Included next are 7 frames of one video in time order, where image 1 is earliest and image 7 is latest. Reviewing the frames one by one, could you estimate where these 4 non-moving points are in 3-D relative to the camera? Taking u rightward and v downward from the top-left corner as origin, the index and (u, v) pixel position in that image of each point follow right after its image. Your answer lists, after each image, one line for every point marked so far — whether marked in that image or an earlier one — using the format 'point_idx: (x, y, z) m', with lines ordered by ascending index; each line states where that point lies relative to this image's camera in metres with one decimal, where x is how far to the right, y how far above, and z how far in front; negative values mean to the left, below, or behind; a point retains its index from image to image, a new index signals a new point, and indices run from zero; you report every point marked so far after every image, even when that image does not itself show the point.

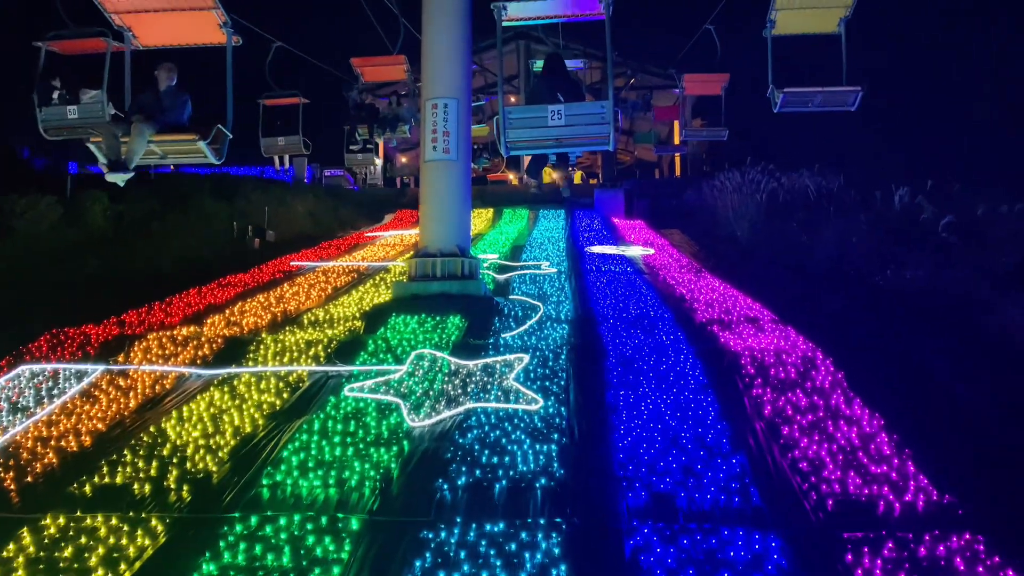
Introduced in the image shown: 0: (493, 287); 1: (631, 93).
0: (-0.2, 0.0, +6.7) m
1: (+2.4, +3.9, +15.9) m
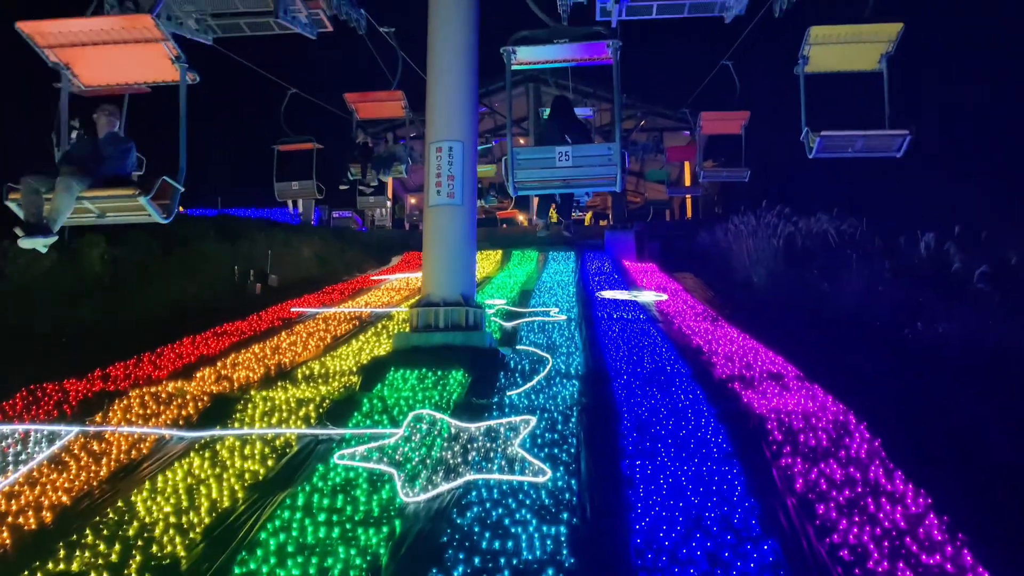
0: (-0.1, -0.4, +6.4) m
1: (+2.5, +3.0, +15.7) m
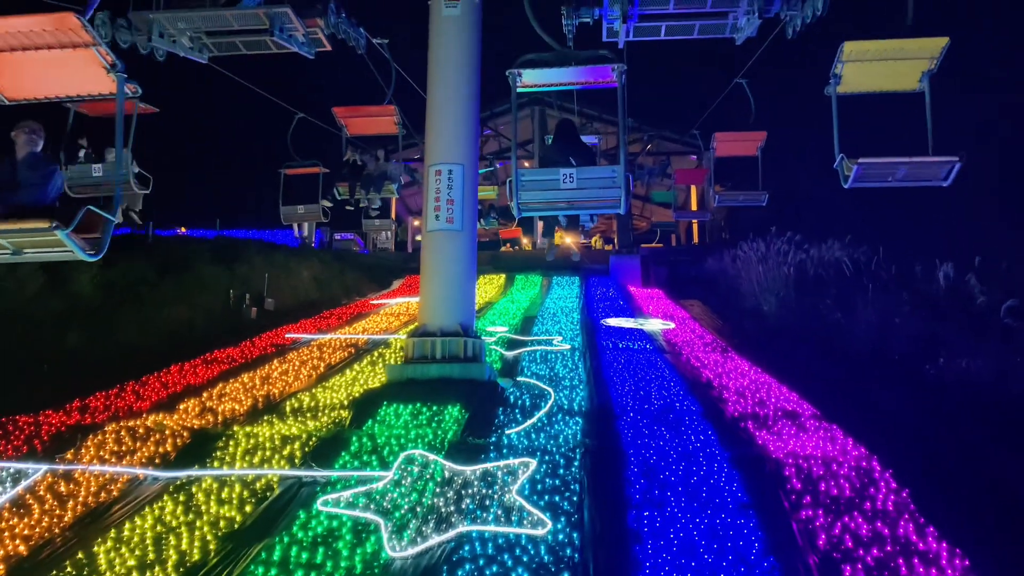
0: (-0.1, -0.6, +6.1) m
1: (+2.6, +2.5, +15.6) m
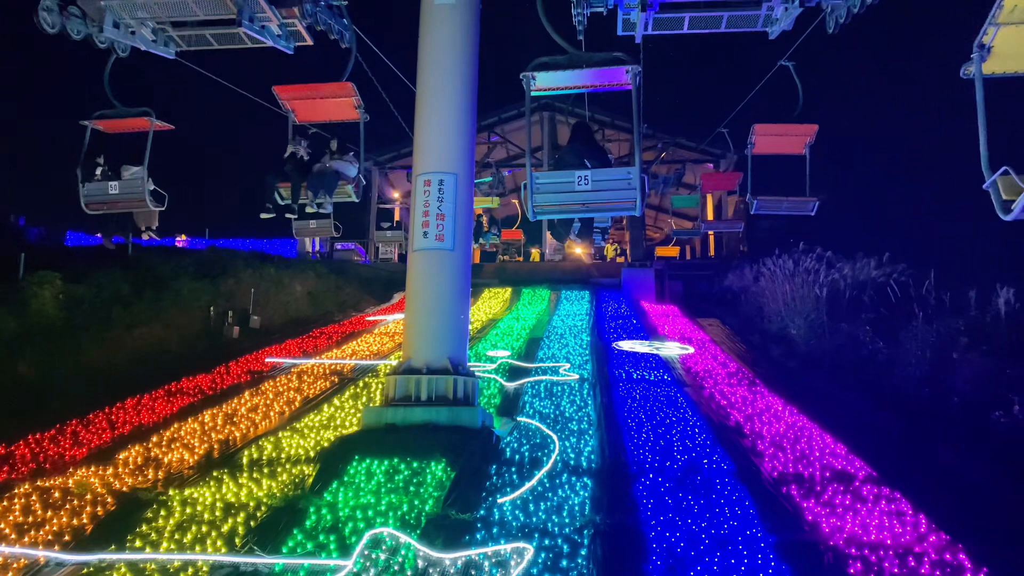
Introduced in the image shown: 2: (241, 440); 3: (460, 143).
0: (-0.1, -0.8, +5.4) m
1: (+2.8, +2.2, +14.8) m
2: (-1.5, -0.8, +4.4) m
3: (-0.3, +0.8, +4.6) m
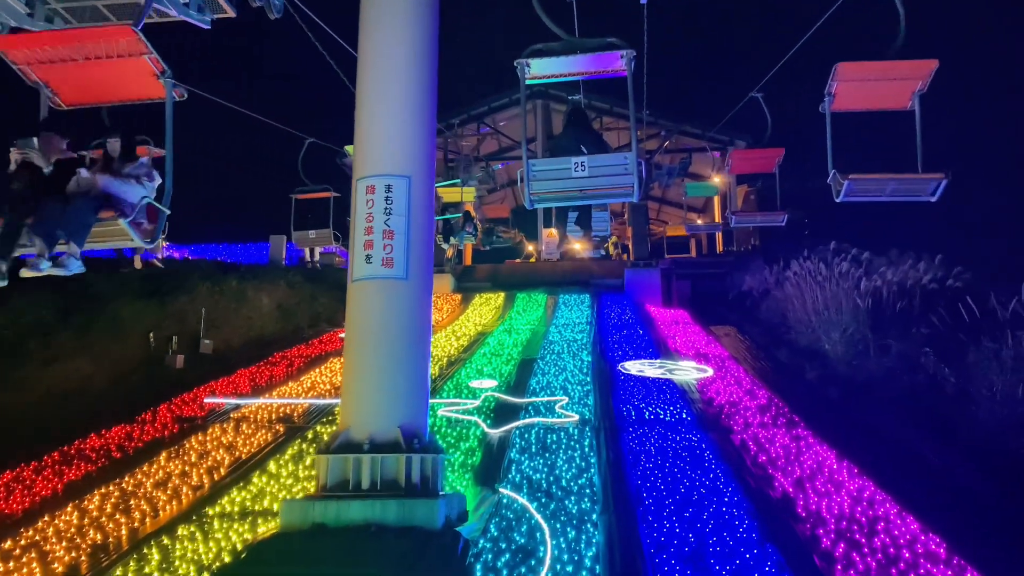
0: (-0.2, -0.9, +4.3) m
1: (+2.6, +2.3, +13.7) m
2: (-1.6, -1.0, +3.3) m
3: (-0.4, +0.6, +3.5) m
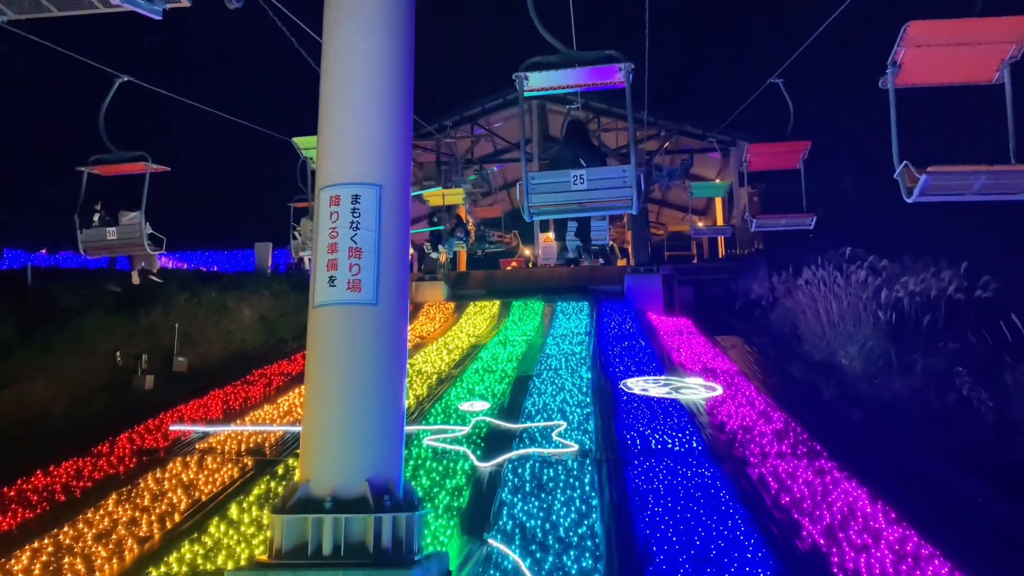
0: (-0.2, -1.0, +3.8) m
1: (+2.5, +2.2, +13.2) m
2: (-1.6, -1.1, +2.8) m
3: (-0.5, +0.5, +3.0) m
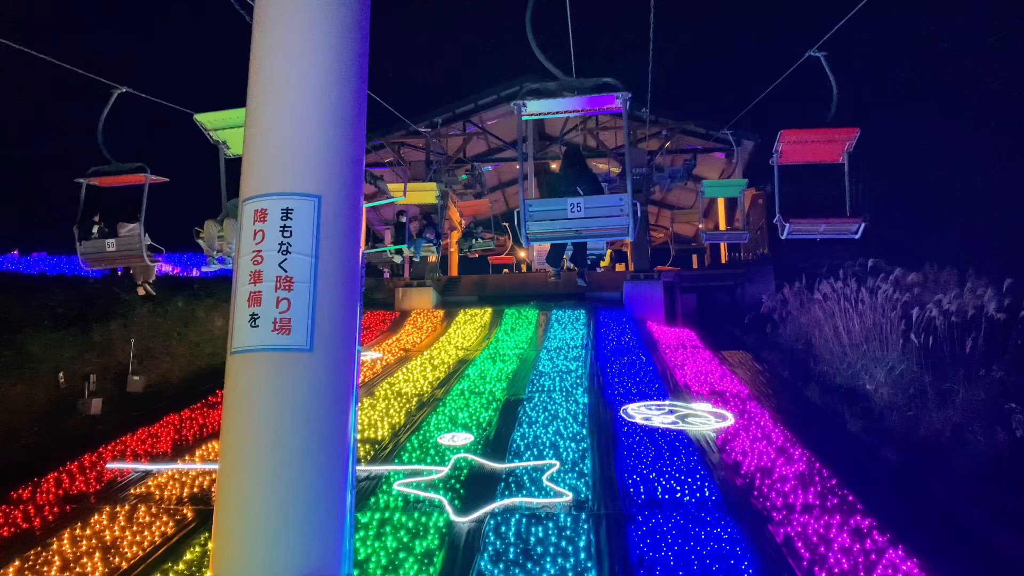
0: (-0.3, -1.1, +3.2) m
1: (+2.4, +2.1, +12.6) m
2: (-1.7, -1.2, +2.1) m
3: (-0.5, +0.4, +2.4) m
